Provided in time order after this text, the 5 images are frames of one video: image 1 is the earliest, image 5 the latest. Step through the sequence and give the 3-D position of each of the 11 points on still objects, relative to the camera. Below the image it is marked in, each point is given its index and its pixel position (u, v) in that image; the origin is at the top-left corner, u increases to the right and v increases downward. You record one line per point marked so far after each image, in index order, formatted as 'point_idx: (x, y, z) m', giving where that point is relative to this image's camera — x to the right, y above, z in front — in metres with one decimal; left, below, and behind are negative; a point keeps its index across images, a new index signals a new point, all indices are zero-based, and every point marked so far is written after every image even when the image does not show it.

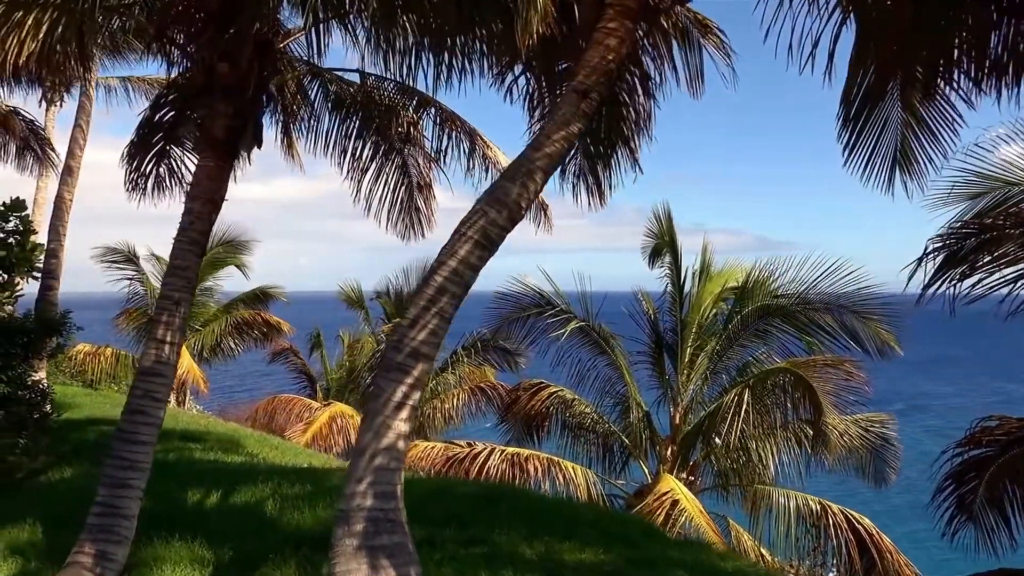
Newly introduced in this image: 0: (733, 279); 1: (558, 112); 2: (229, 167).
0: (+2.8, +0.1, +11.1) m
1: (+0.2, +0.7, +3.7) m
2: (-1.8, +0.8, +5.5) m
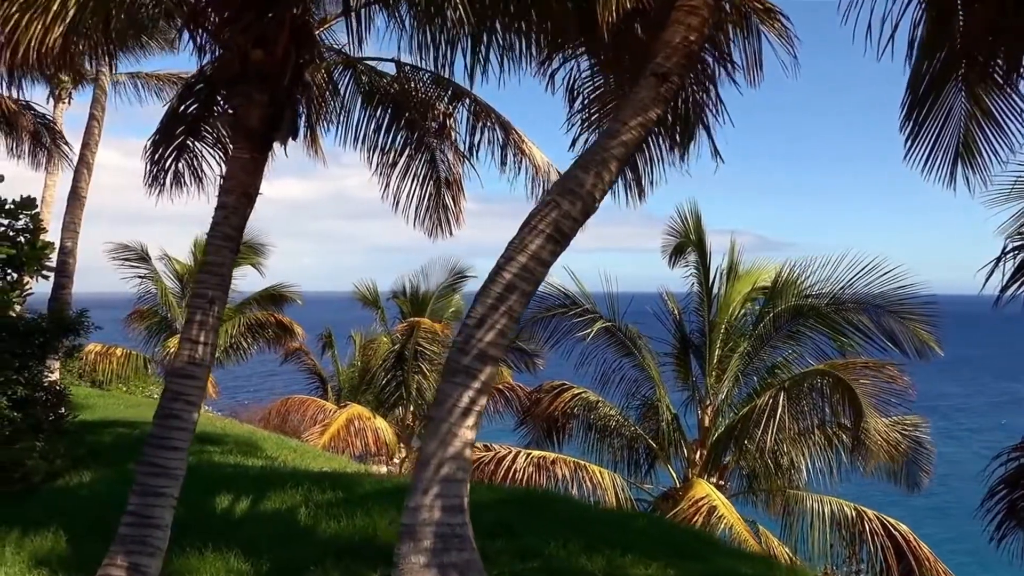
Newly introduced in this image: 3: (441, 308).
0: (+3.1, +0.1, +10.8) m
1: (+0.5, +0.8, +3.5) m
2: (-1.5, +0.8, +5.3) m
3: (-1.3, -0.4, +15.7) m
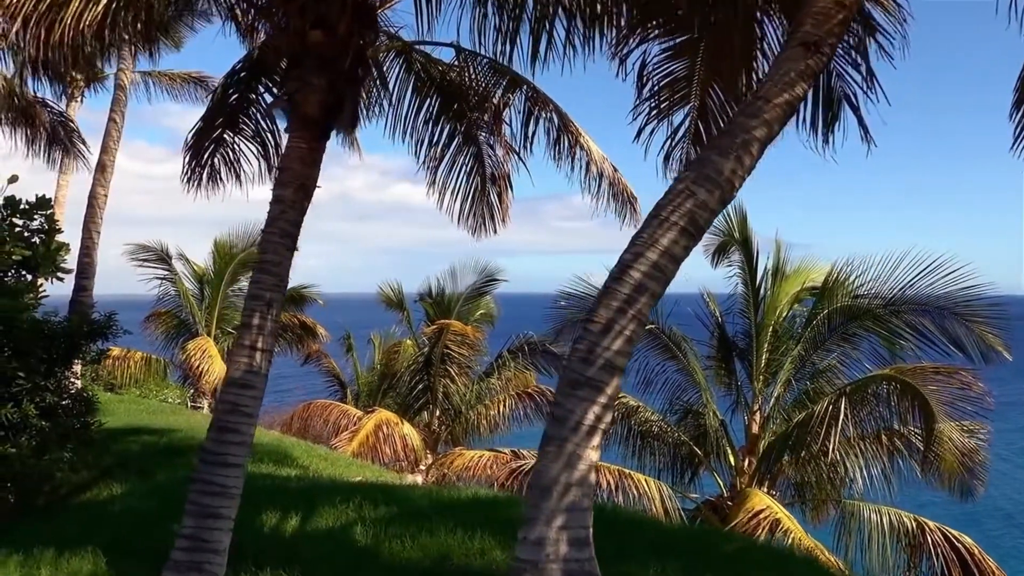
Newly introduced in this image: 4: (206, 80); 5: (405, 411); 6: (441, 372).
0: (+3.6, +0.1, +10.4) m
1: (+0.9, +0.8, +3.1) m
2: (-1.1, +0.8, +4.9) m
3: (-0.8, -0.4, +15.3) m
4: (-6.8, +4.5, +19.1) m
5: (-1.9, -2.1, +14.9) m
6: (-1.1, -1.3, +13.8) m
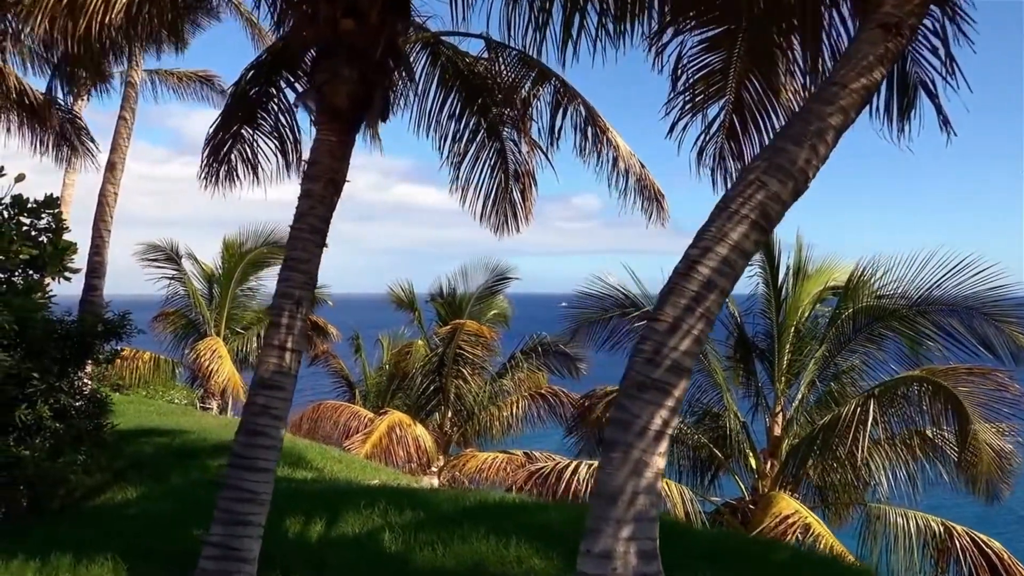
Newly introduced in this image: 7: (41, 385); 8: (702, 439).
0: (+3.8, +0.1, +10.2) m
1: (+1.1, +0.8, +2.9) m
2: (-0.9, +0.8, +4.7) m
3: (-0.6, -0.4, +15.1) m
4: (-6.6, +4.6, +18.9) m
5: (-1.6, -2.1, +14.7) m
6: (-0.9, -1.3, +13.7) m
7: (-3.8, -0.8, +7.0) m
8: (+2.3, -1.8, +10.4) m
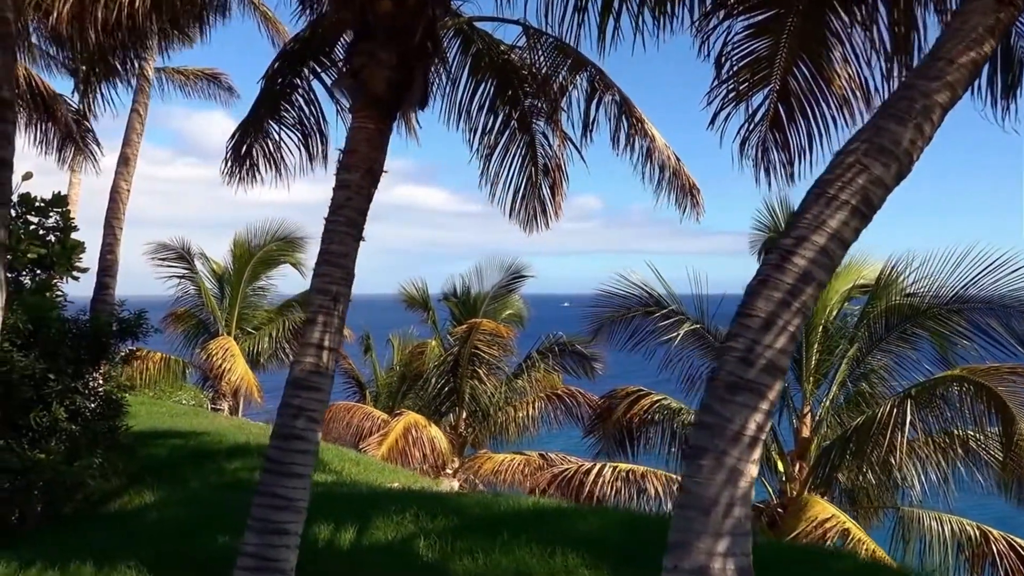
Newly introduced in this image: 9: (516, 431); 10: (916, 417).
0: (+4.0, +0.1, +10.0) m
1: (+1.4, +0.8, +2.6) m
2: (-0.6, +0.8, +4.5) m
3: (-0.3, -0.4, +14.9) m
4: (-6.3, +4.6, +18.7) m
5: (-1.4, -2.1, +14.5) m
6: (-0.7, -1.3, +13.4) m
7: (-3.6, -0.8, +6.8) m
8: (+2.5, -1.8, +10.1) m
9: (+0.1, -2.3, +14.0) m
10: (+3.9, -1.3, +8.5) m
